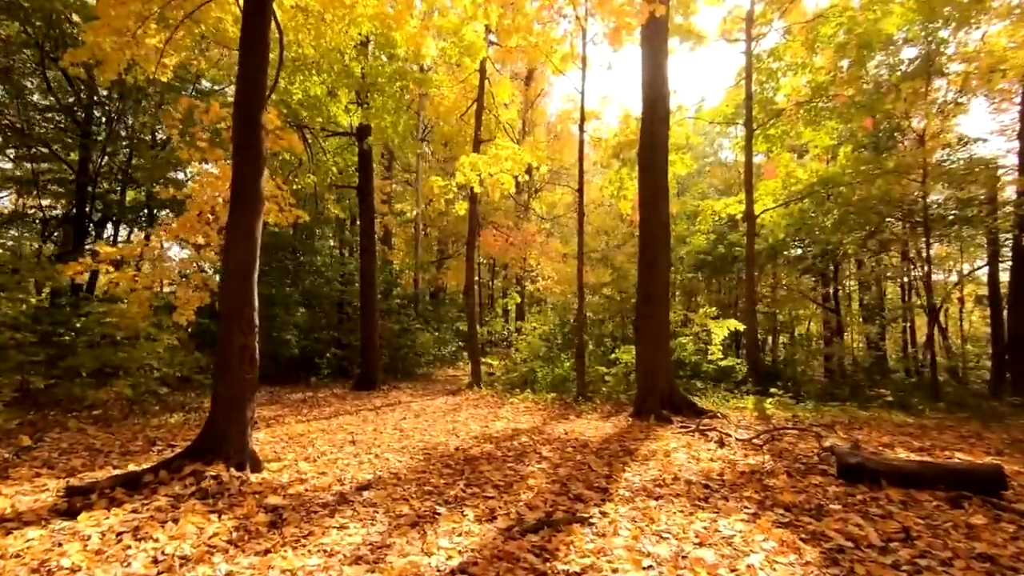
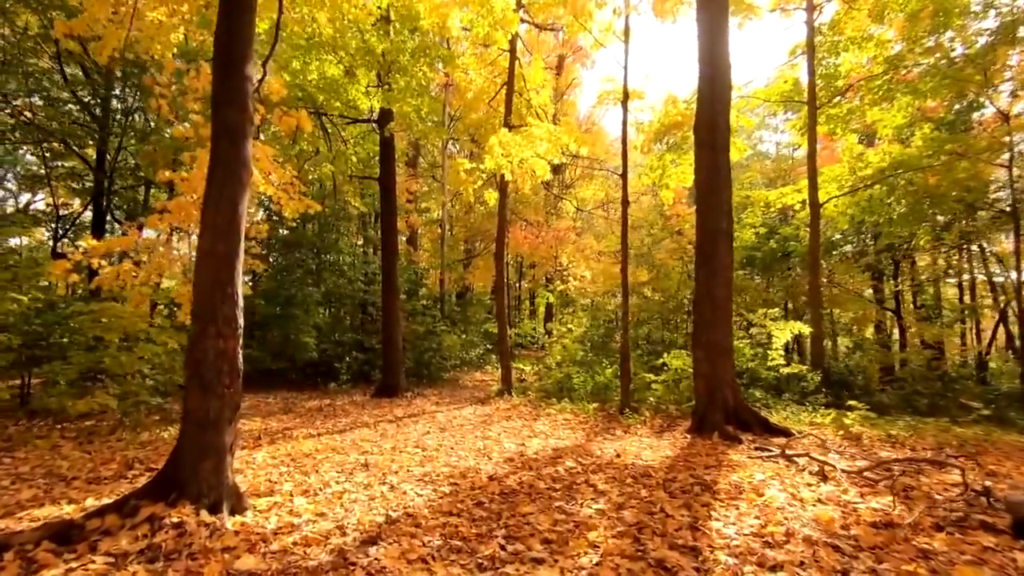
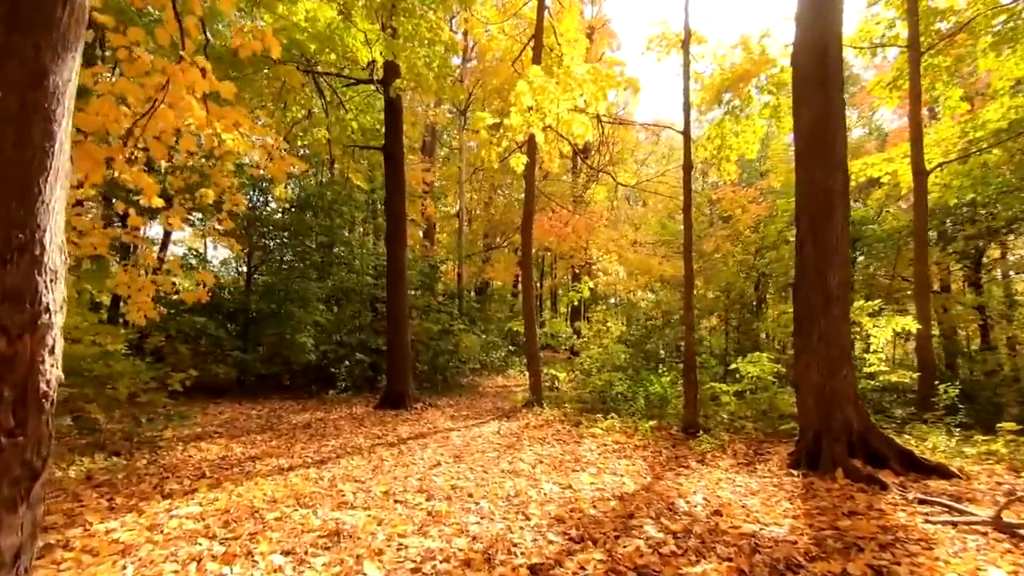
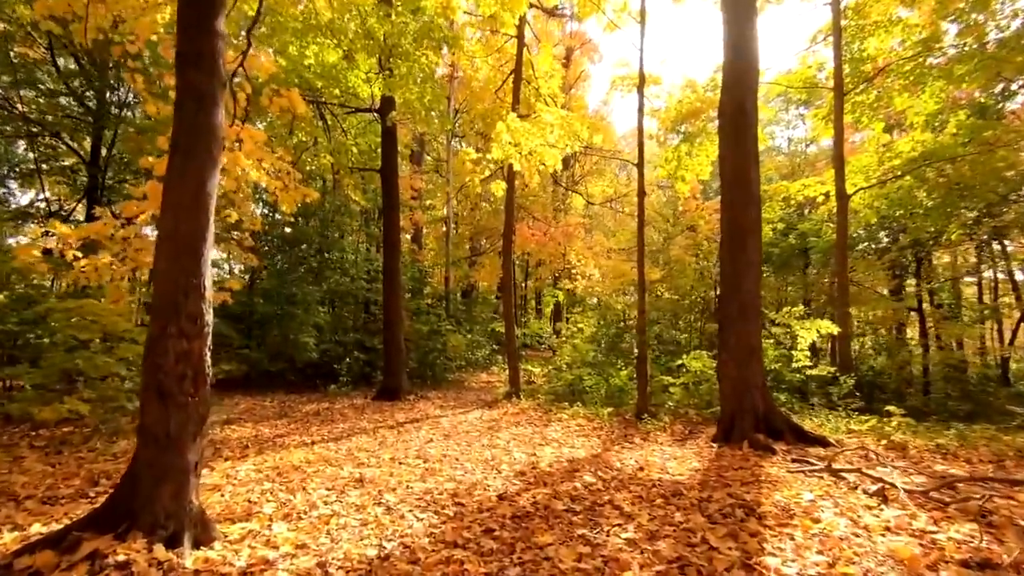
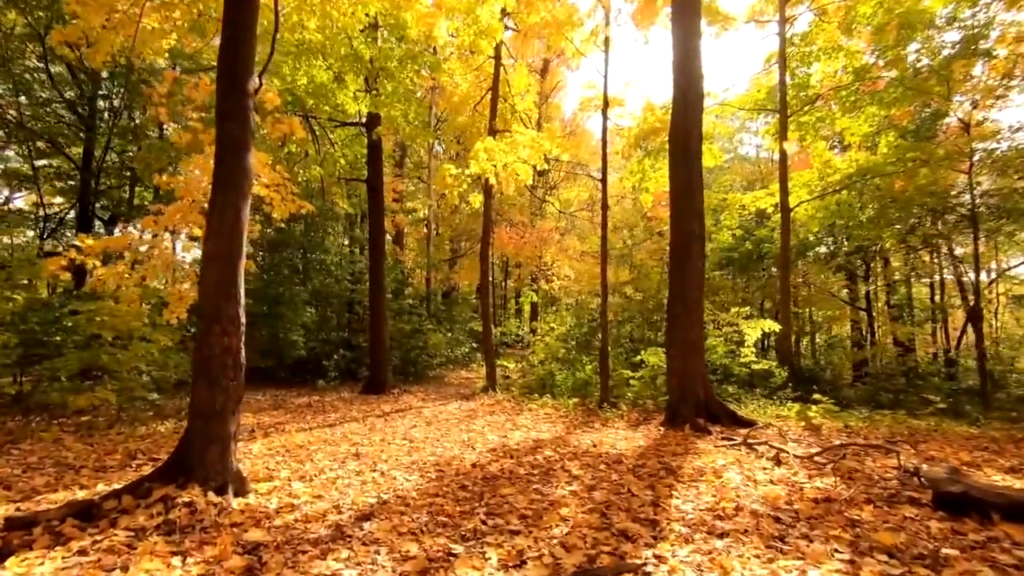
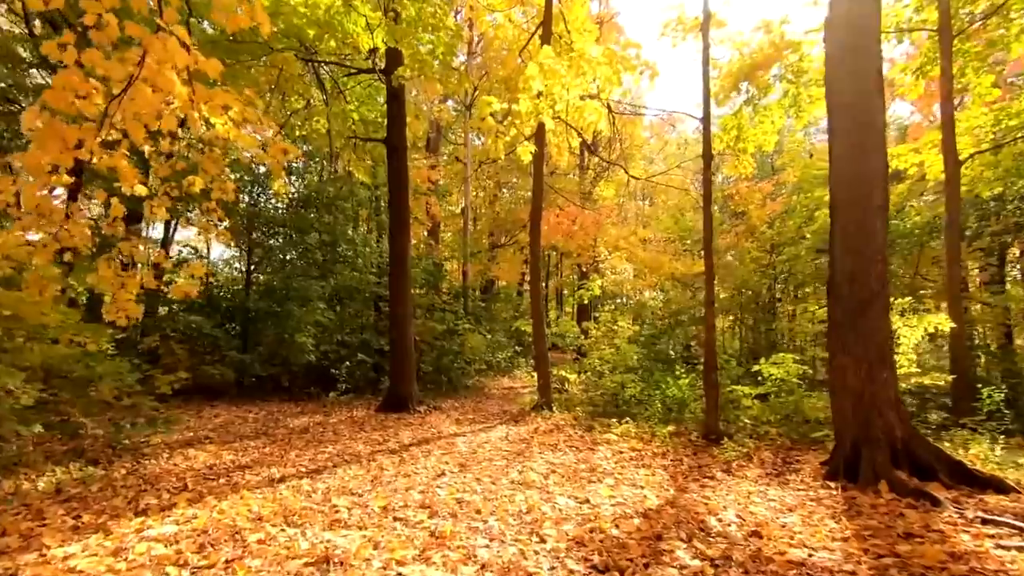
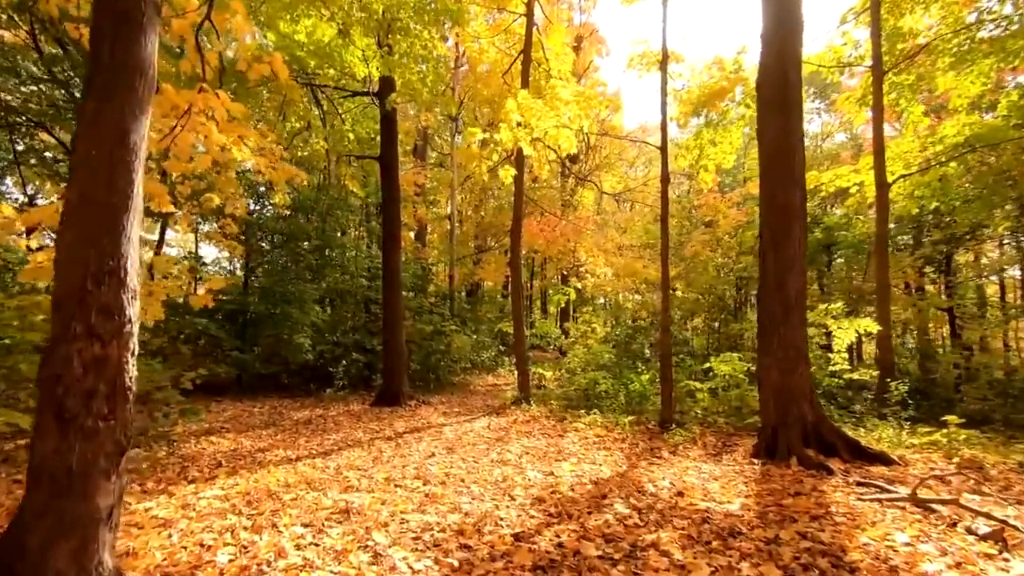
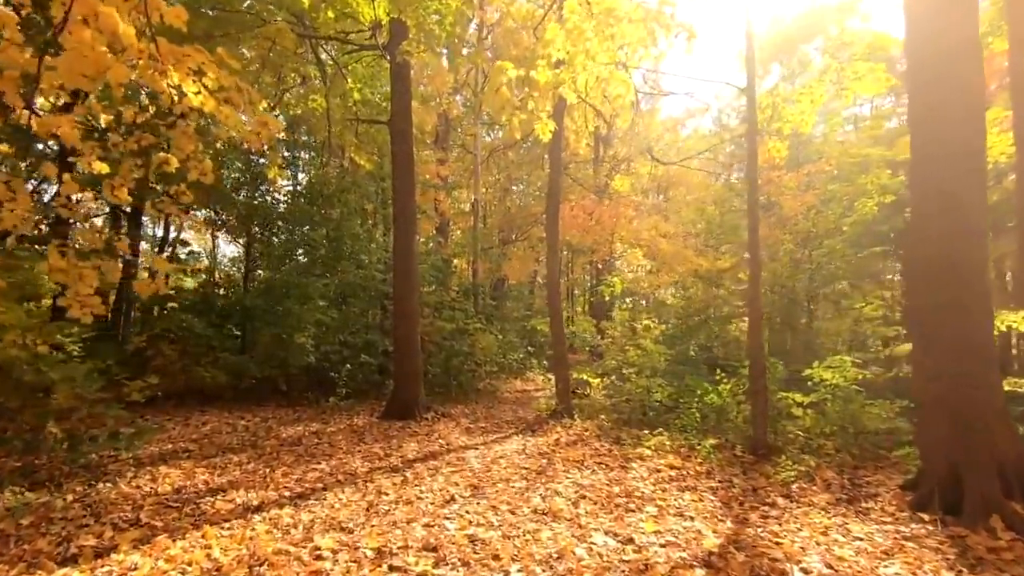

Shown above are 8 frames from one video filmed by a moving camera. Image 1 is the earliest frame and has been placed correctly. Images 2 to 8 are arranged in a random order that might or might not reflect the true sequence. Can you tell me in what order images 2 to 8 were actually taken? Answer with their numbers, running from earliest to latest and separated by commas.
5, 2, 4, 7, 3, 6, 8
